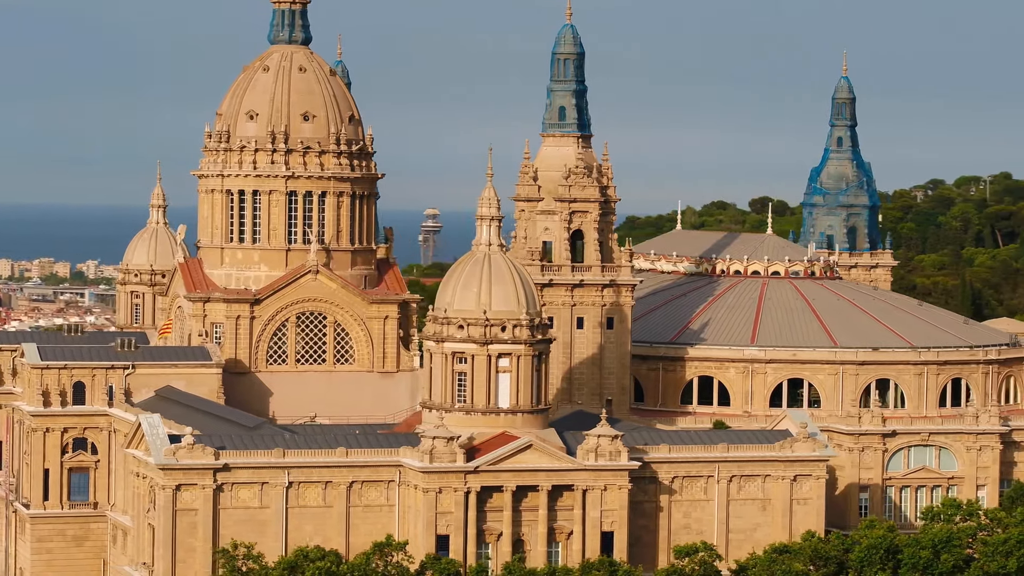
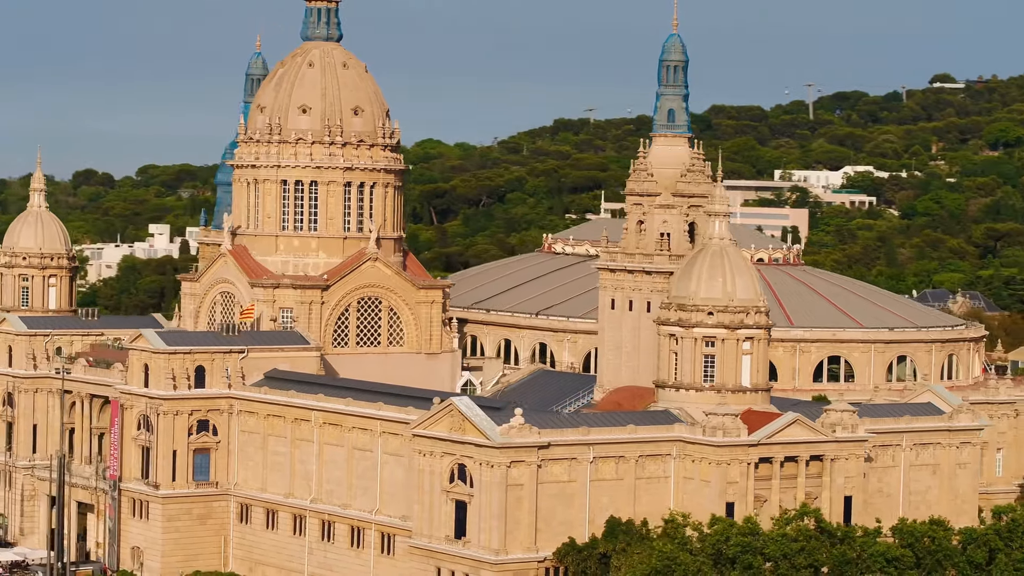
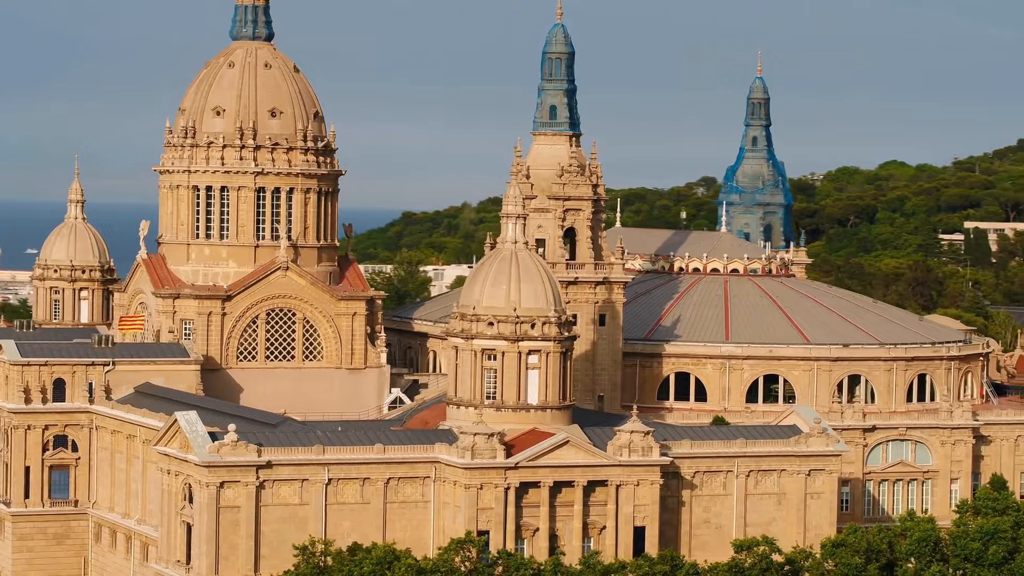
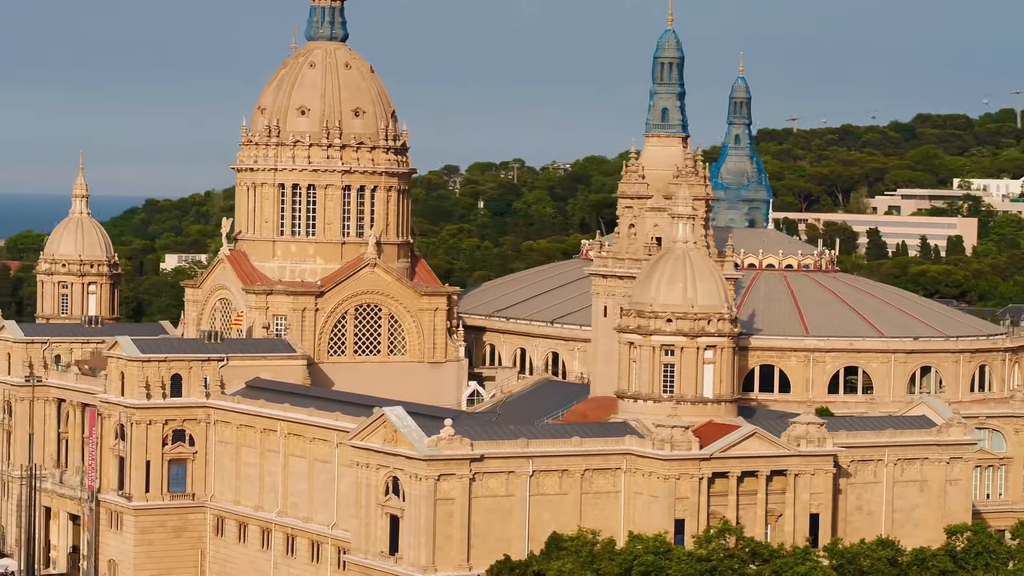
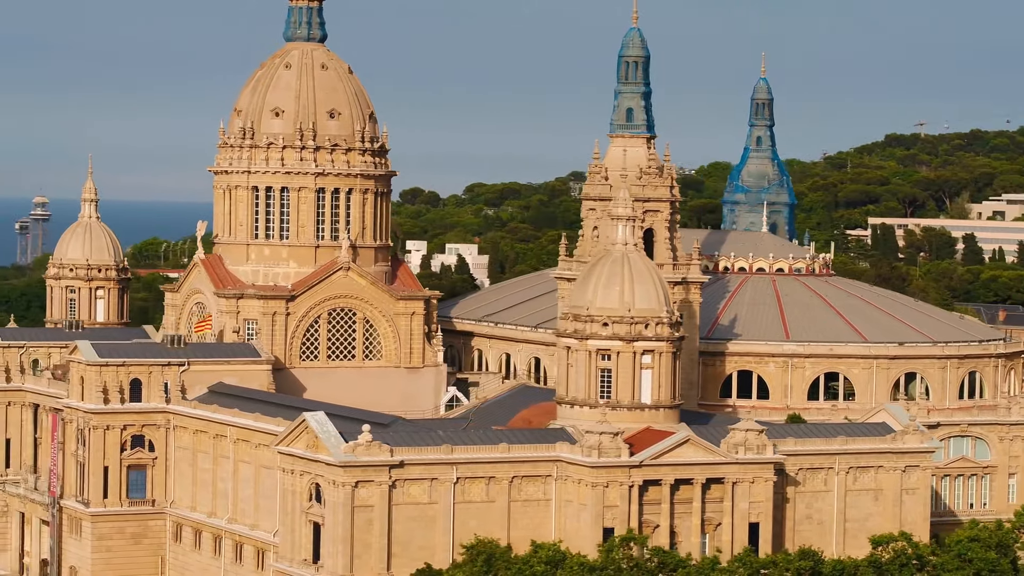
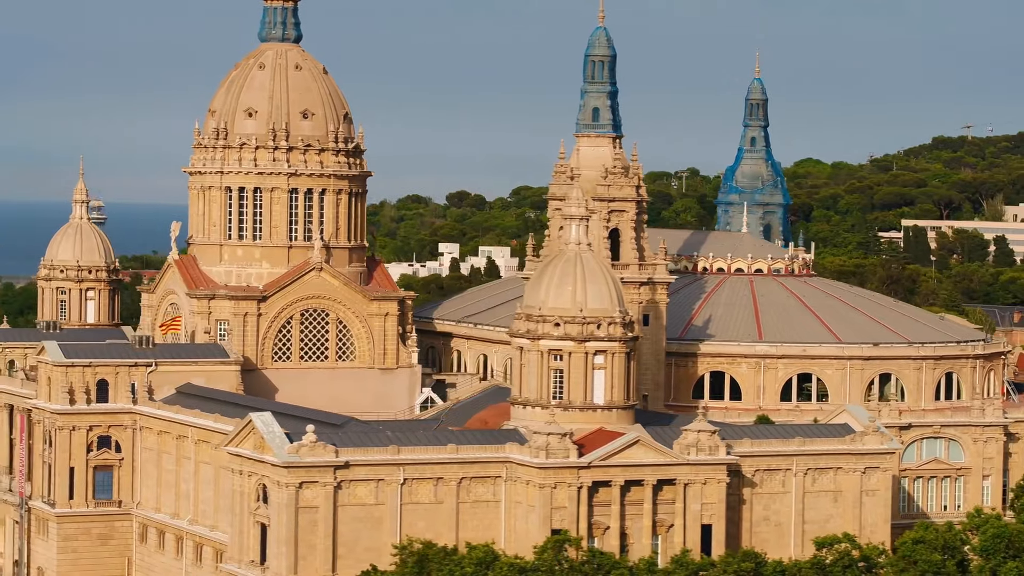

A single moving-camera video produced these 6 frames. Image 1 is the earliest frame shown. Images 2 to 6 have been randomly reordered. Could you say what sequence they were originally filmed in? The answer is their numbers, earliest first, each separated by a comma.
3, 6, 5, 4, 2
